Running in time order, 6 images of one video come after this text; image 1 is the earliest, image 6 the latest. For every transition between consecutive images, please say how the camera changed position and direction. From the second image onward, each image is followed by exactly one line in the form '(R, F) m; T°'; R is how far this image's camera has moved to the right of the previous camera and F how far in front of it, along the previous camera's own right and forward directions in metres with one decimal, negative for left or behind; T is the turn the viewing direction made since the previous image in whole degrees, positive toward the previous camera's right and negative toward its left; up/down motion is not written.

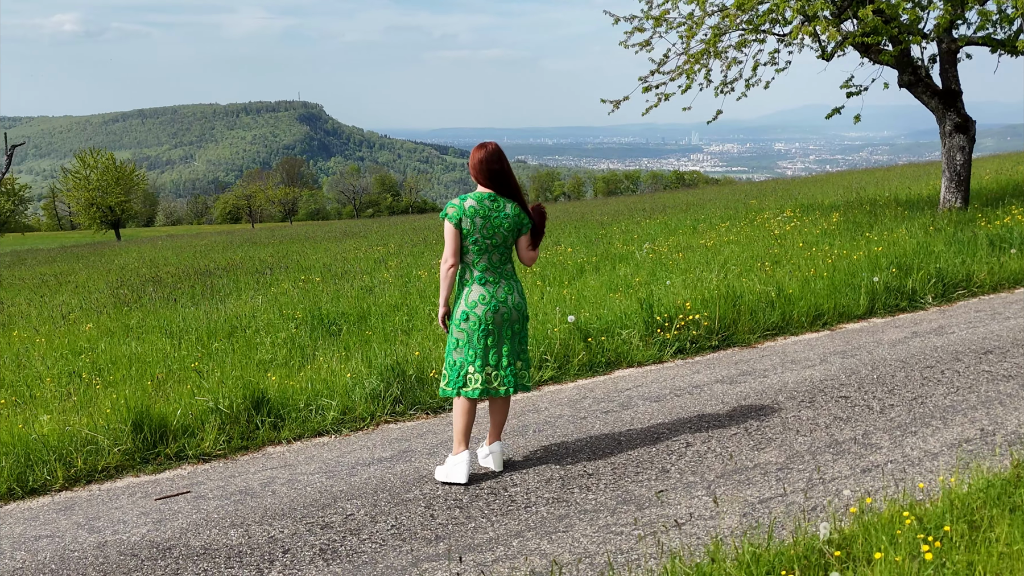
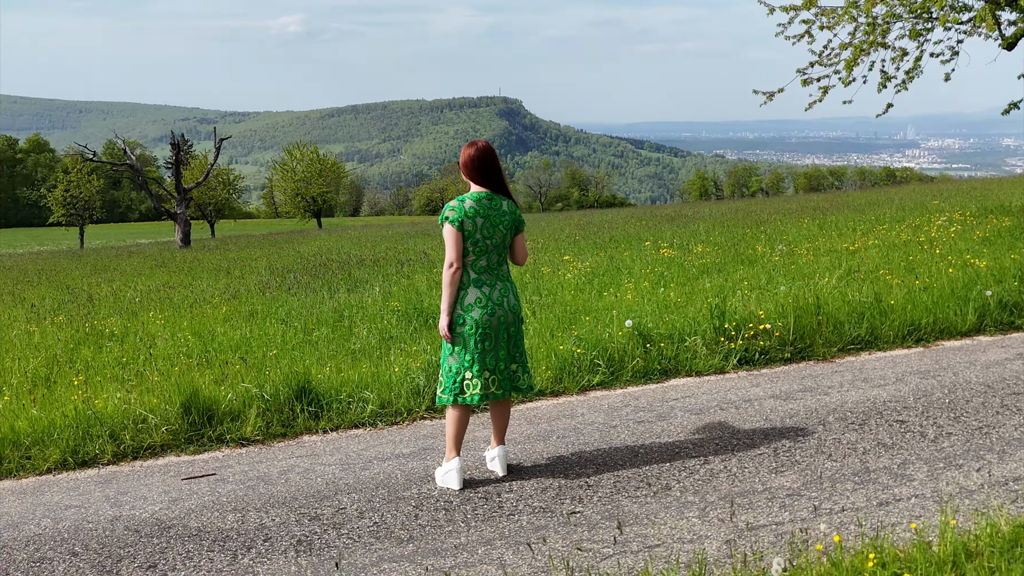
(+0.8, +0.2) m; -11°
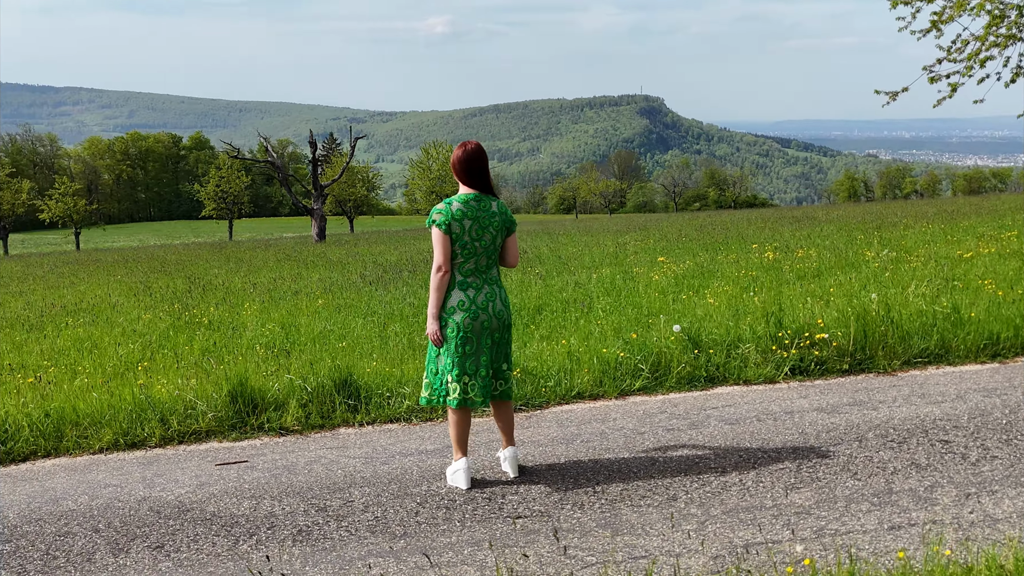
(+0.5, +0.1) m; -8°
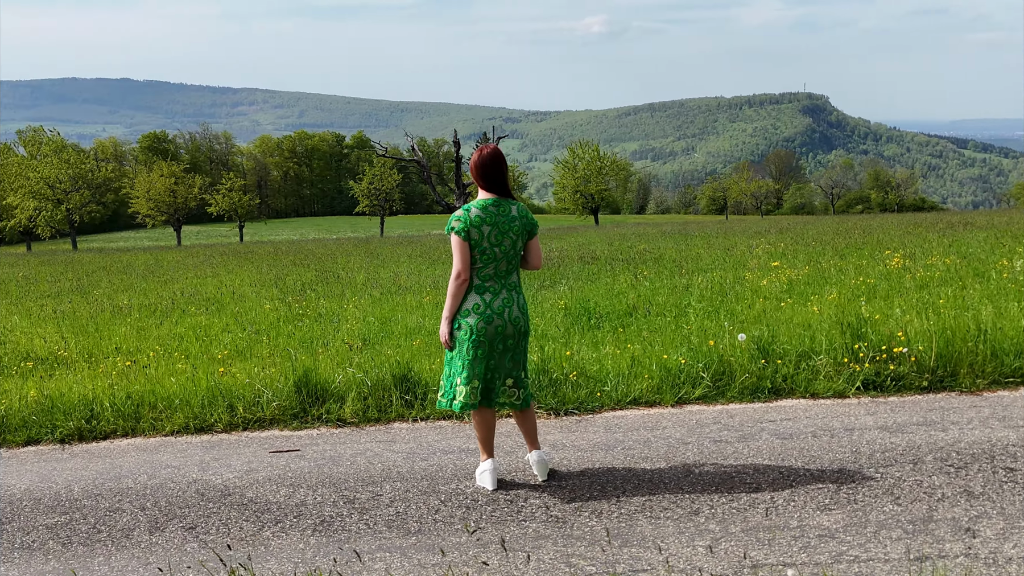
(+0.5, +0.1) m; -9°
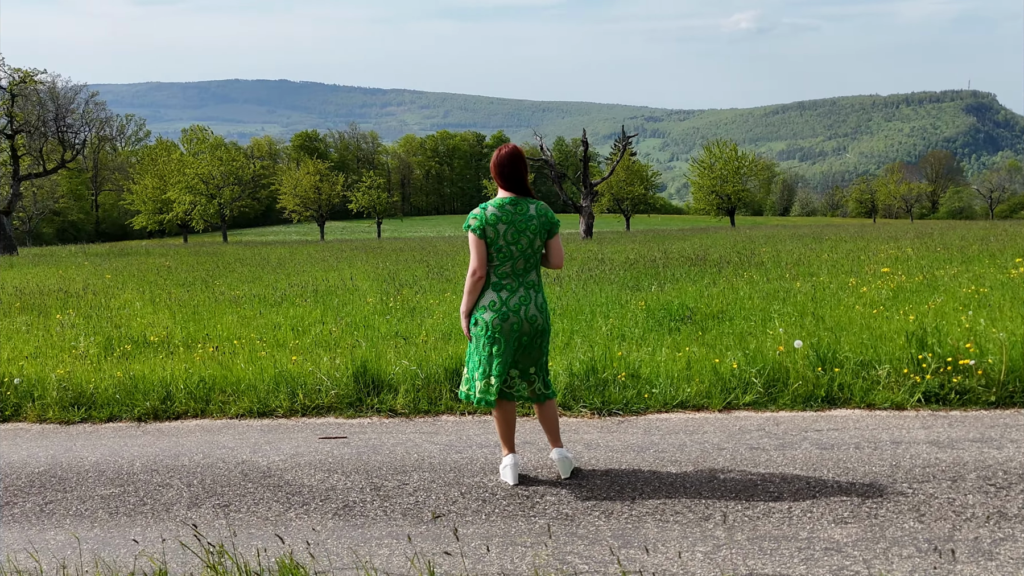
(+0.5, 0.0) m; -8°
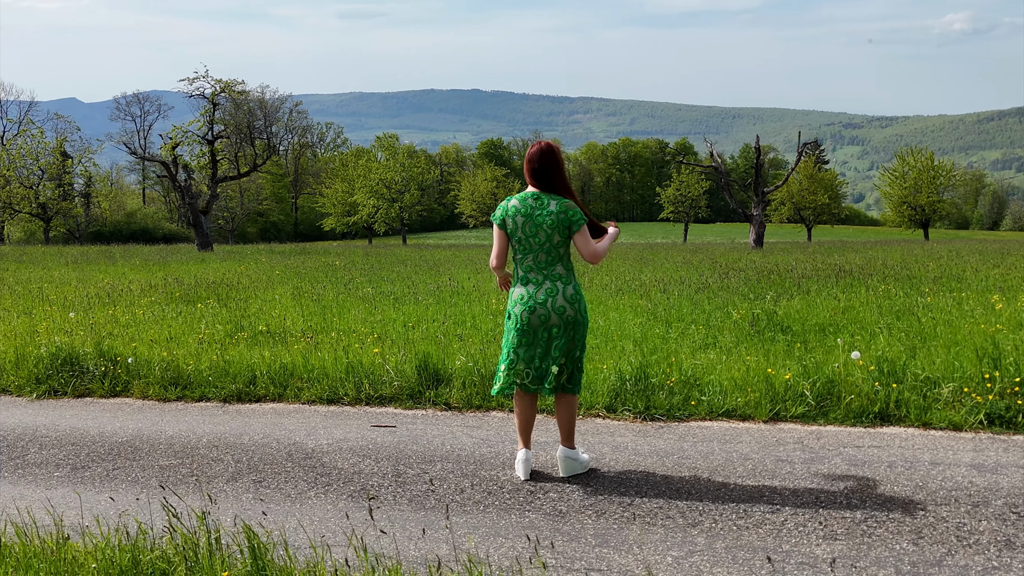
(+0.7, 0.0) m; -10°
